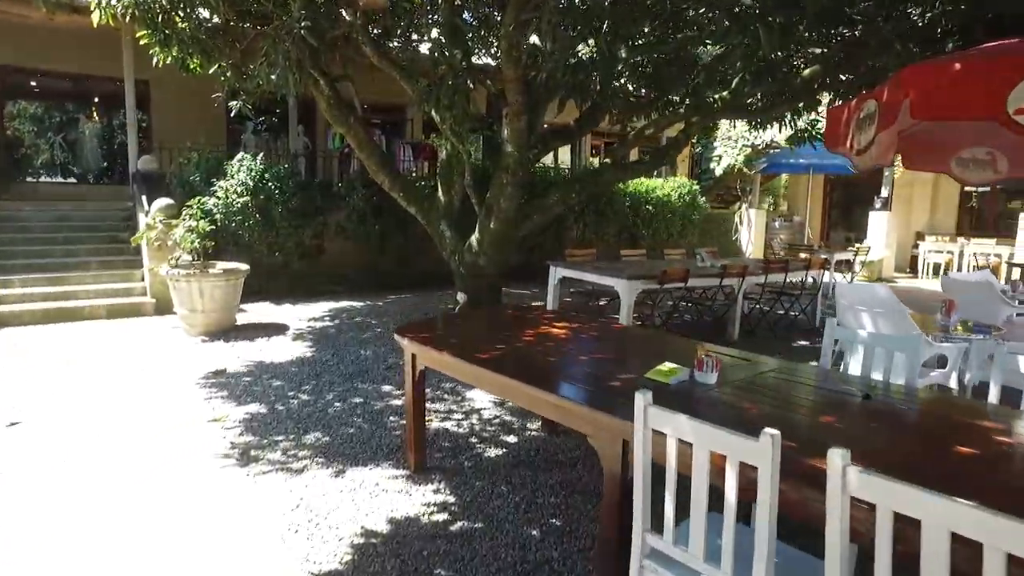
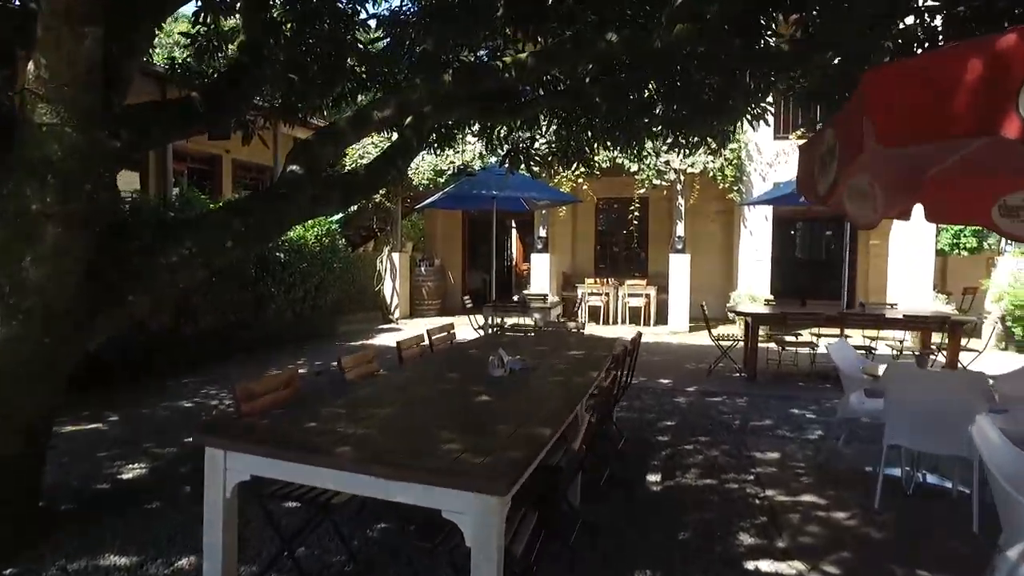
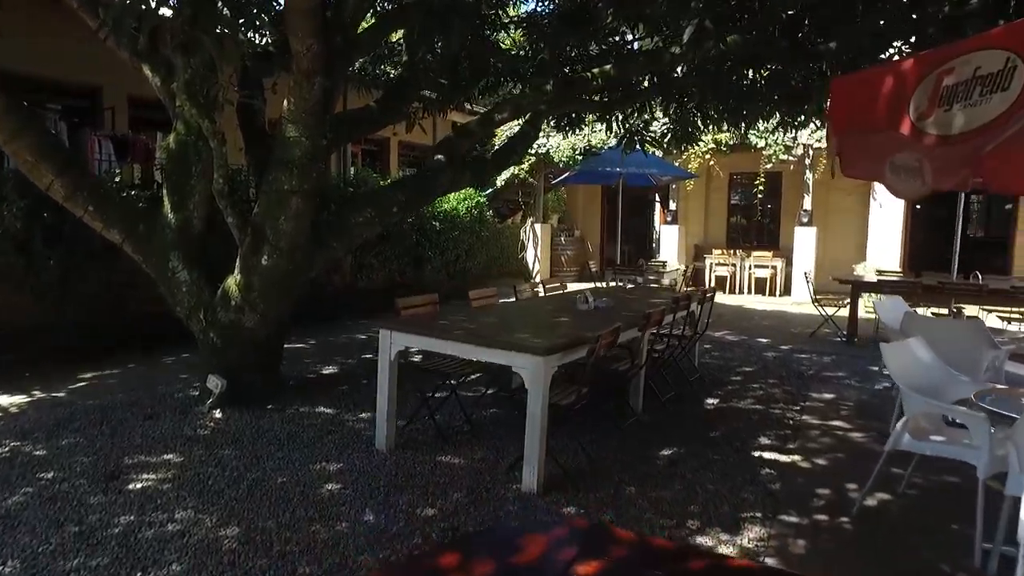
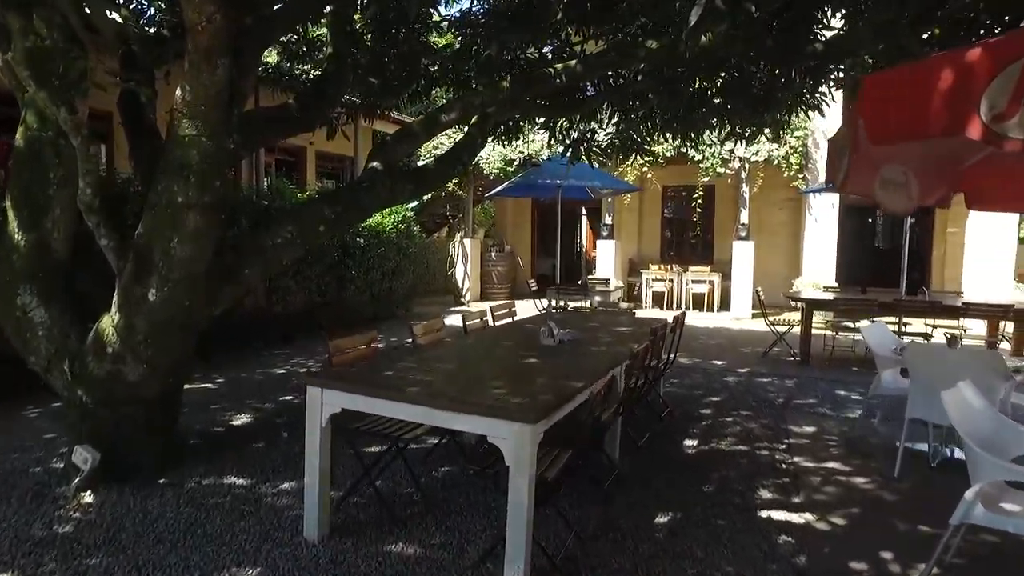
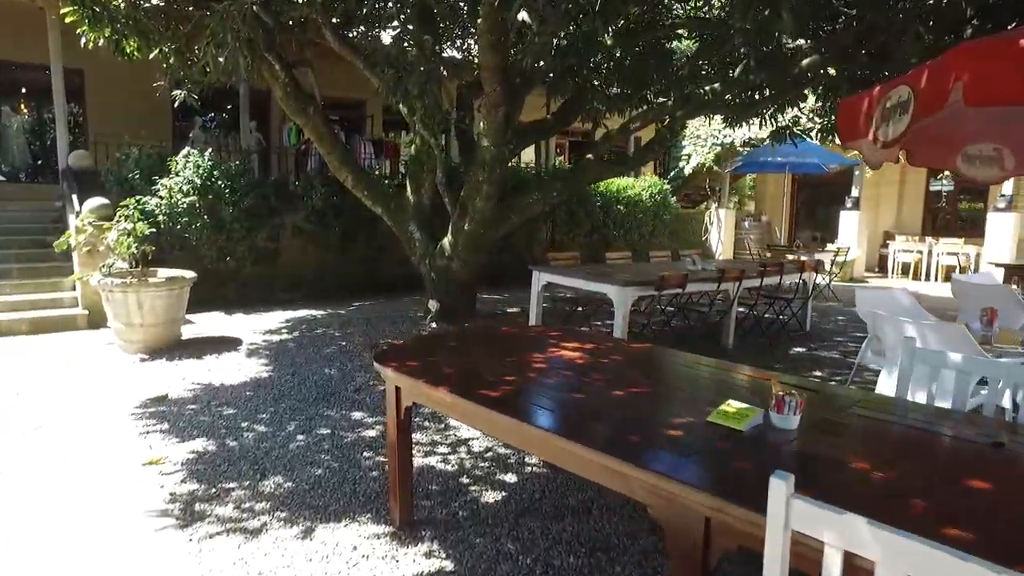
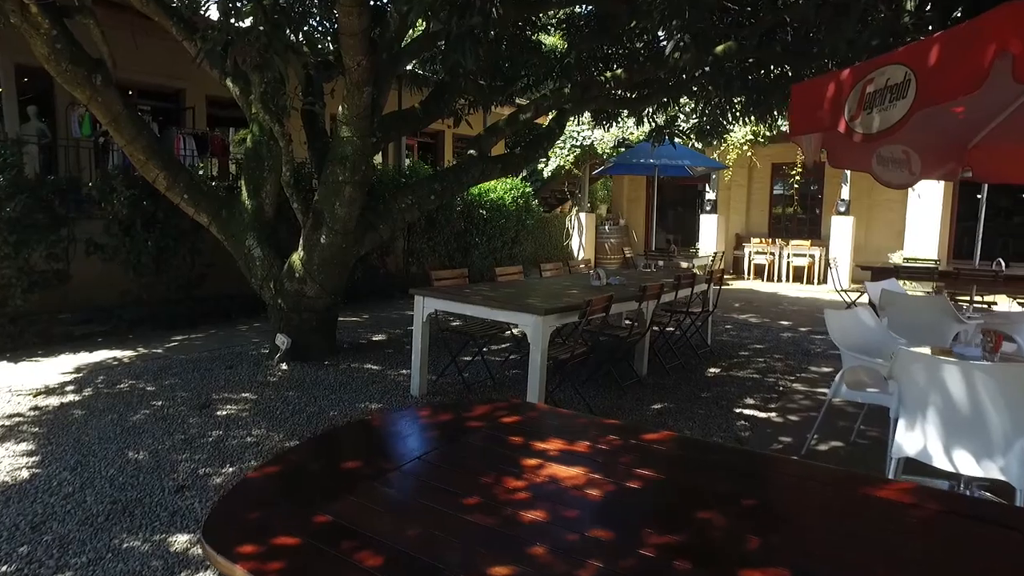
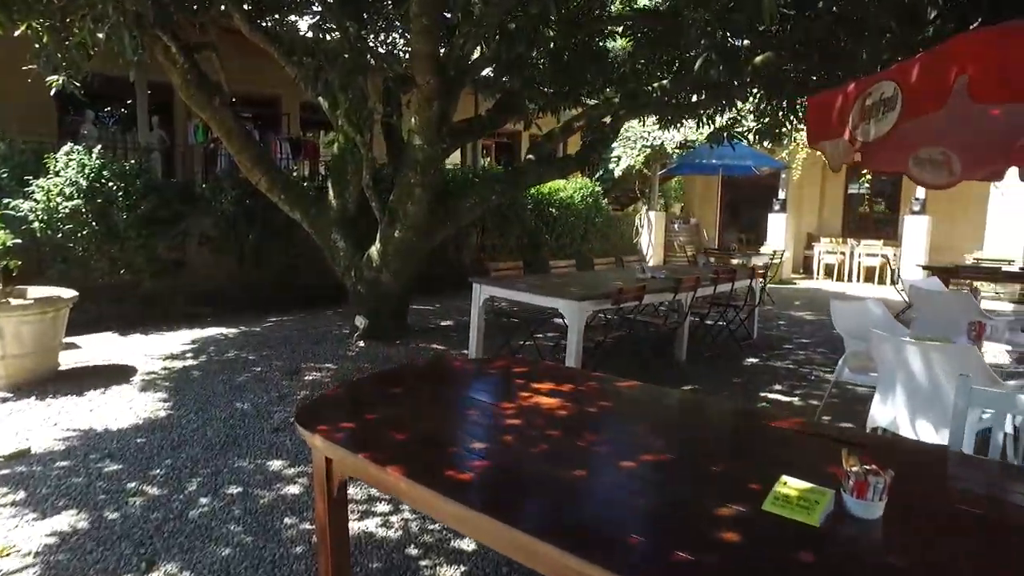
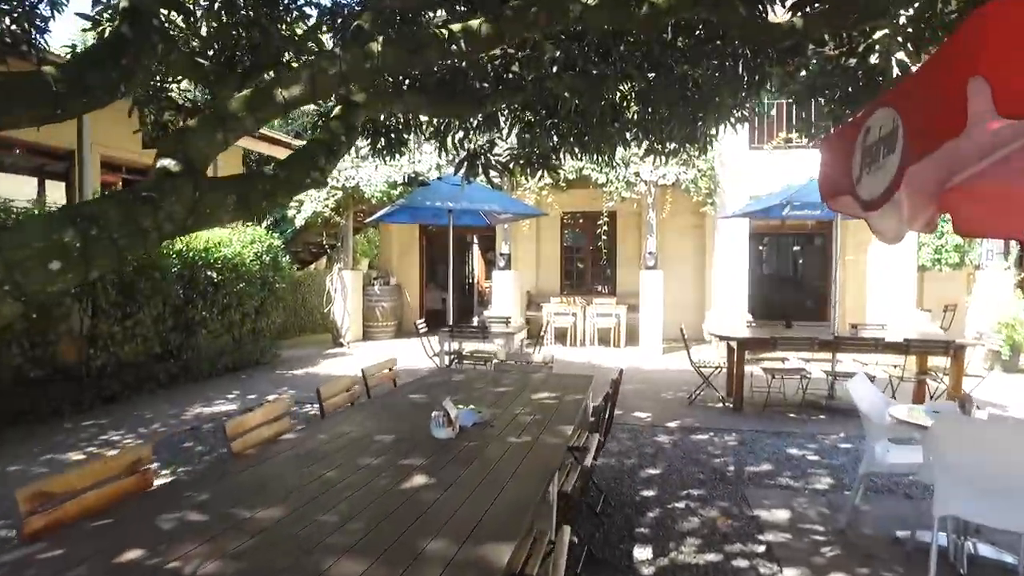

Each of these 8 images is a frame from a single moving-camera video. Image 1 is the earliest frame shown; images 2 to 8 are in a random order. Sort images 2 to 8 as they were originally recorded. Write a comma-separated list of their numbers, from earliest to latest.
5, 7, 6, 3, 4, 2, 8
